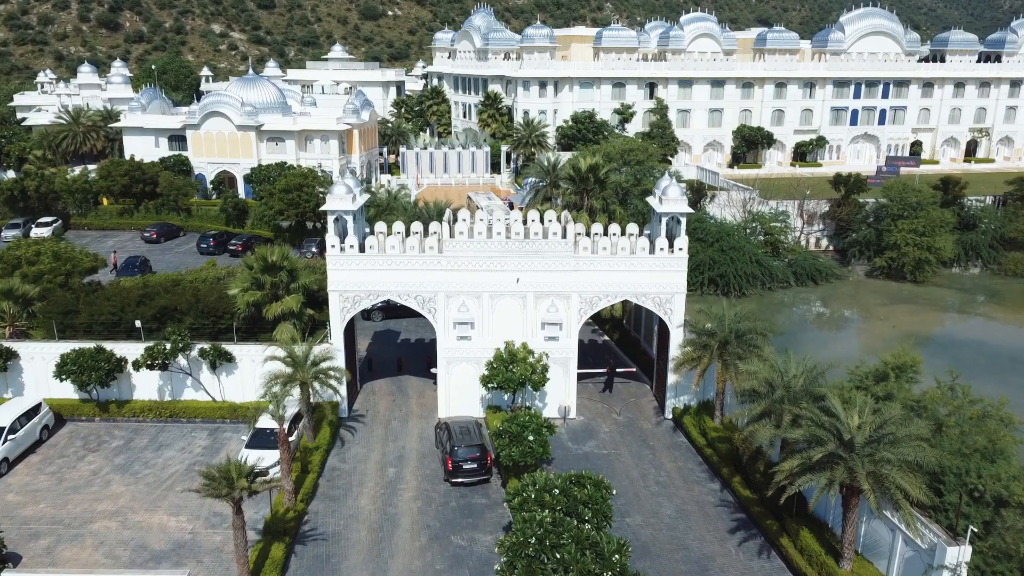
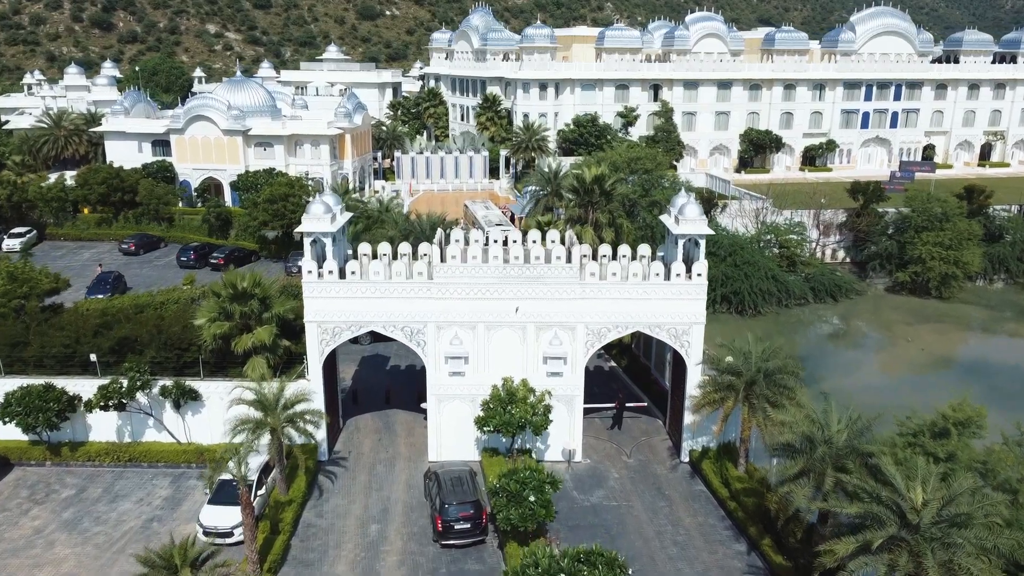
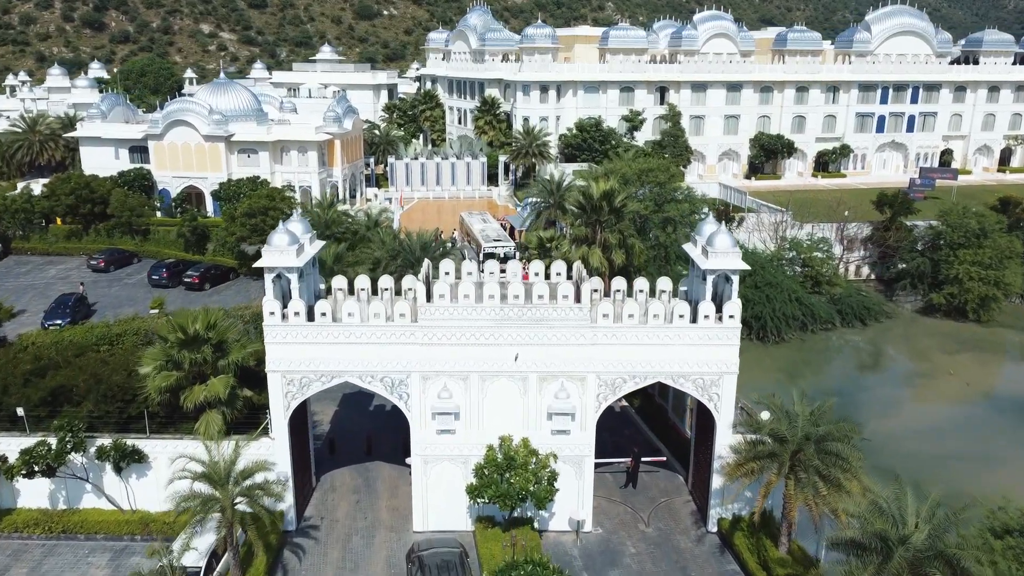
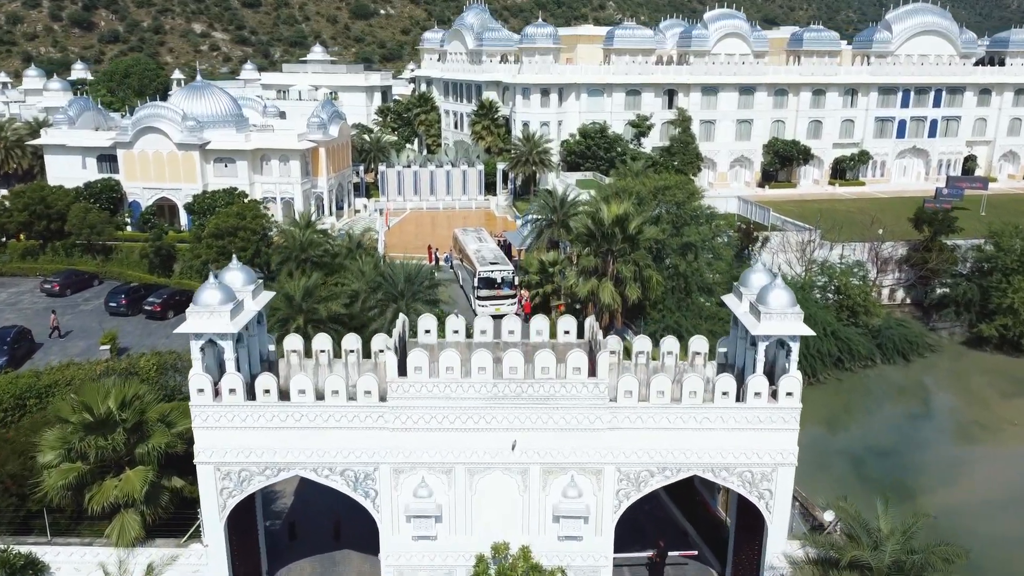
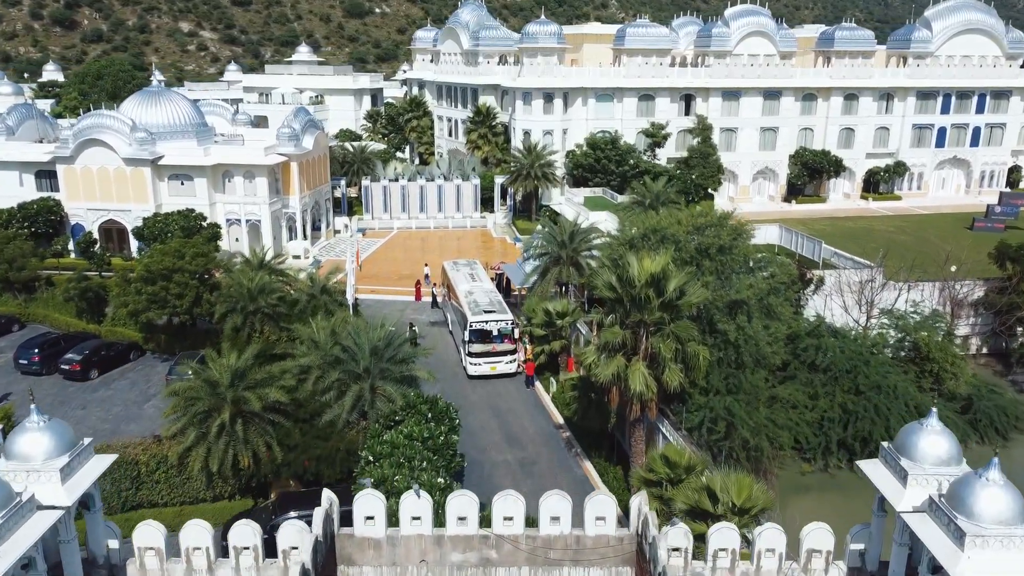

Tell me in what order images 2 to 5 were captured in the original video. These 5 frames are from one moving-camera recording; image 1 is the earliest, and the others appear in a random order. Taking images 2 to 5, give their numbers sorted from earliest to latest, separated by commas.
2, 3, 4, 5
